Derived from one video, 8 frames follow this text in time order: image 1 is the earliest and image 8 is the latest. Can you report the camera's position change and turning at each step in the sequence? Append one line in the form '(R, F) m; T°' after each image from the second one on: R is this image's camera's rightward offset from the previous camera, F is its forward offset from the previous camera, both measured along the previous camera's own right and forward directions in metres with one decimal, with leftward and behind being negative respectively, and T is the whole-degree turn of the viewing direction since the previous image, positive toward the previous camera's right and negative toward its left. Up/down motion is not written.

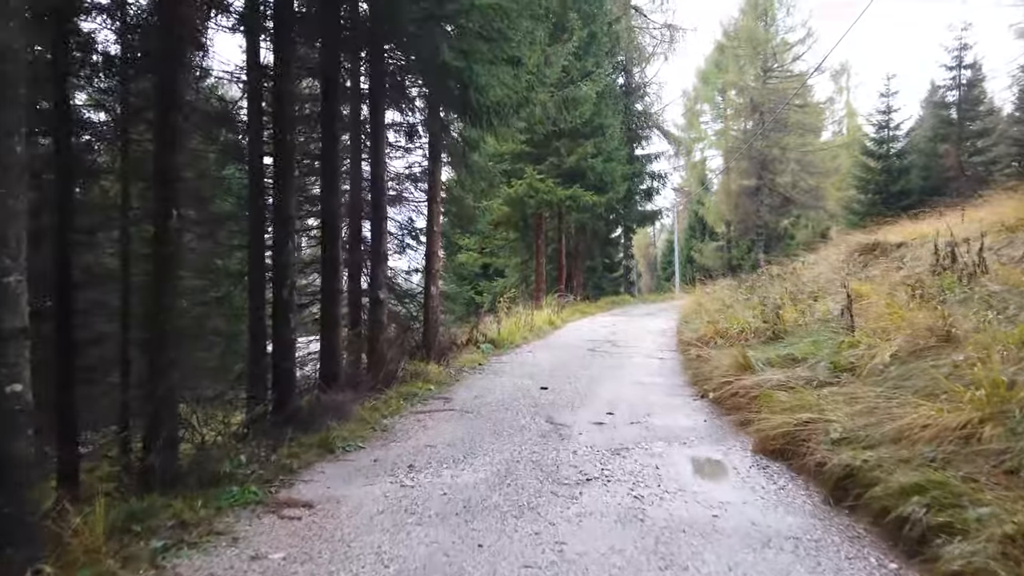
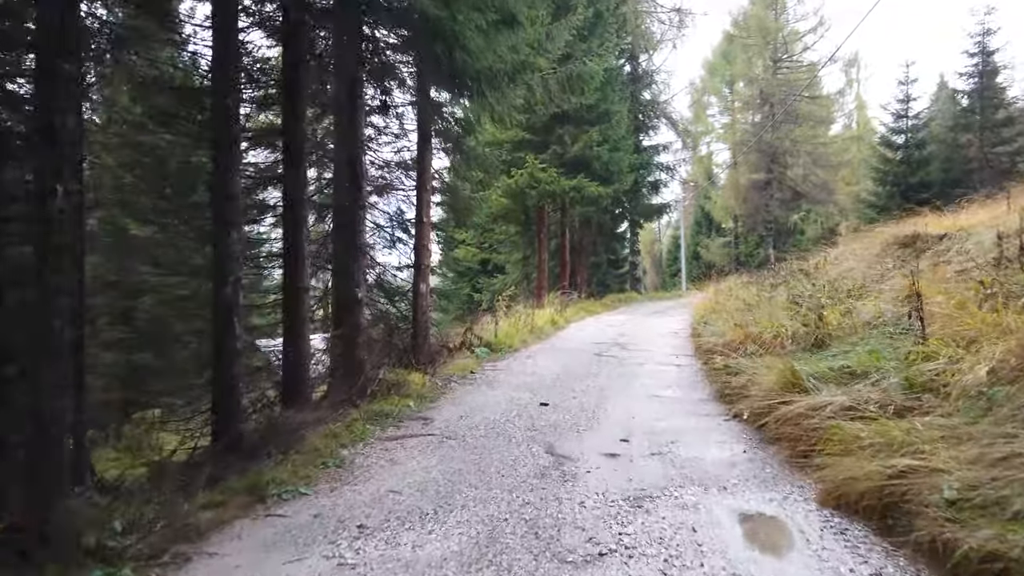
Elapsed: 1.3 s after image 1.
(+0.1, +1.0) m; 0°
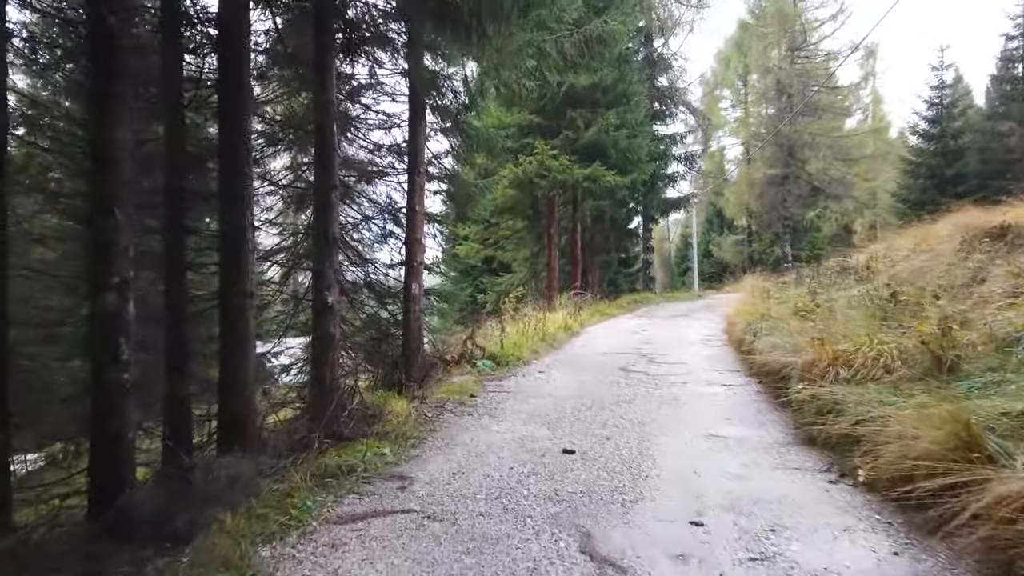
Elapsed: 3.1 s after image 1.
(0.0, +1.5) m; 0°
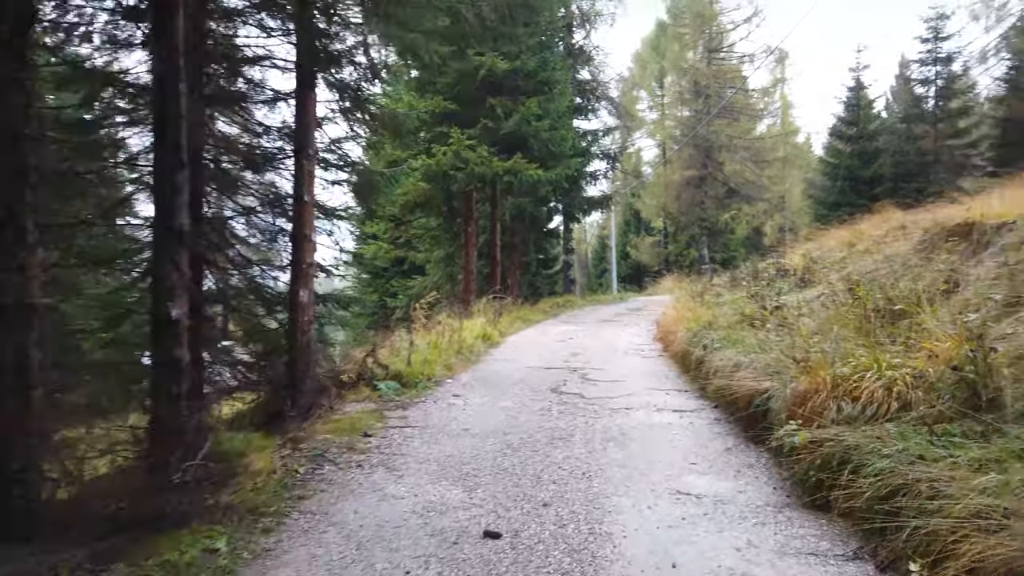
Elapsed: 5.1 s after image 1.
(+0.1, +1.2) m; +6°
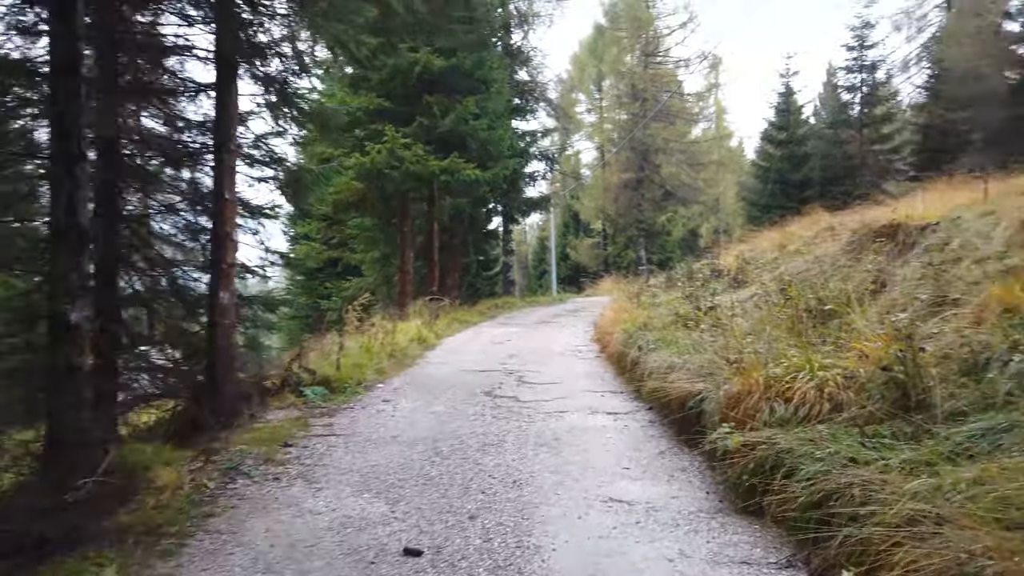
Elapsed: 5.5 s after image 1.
(+0.1, +0.2) m; +5°
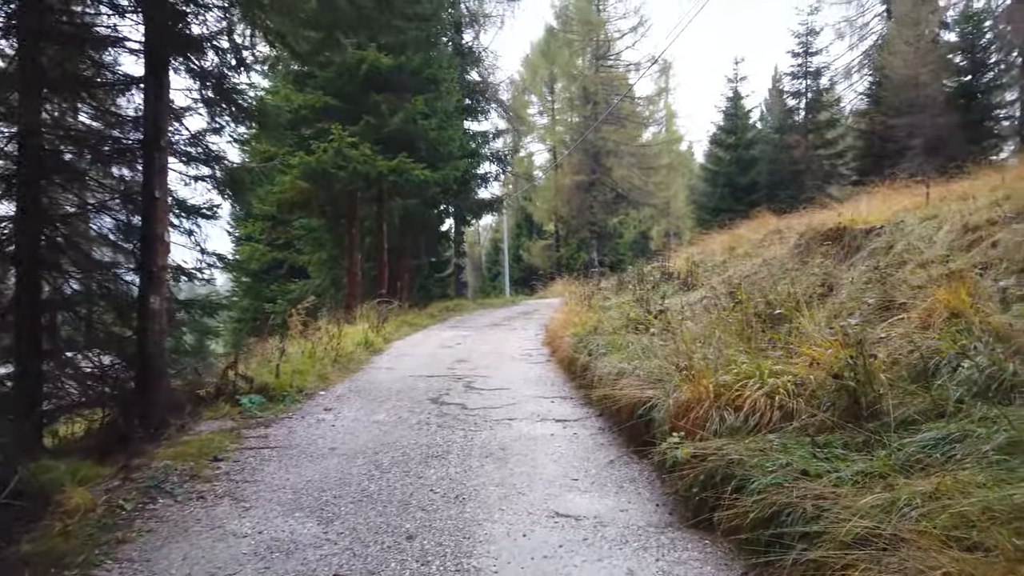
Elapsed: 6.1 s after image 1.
(0.0, +0.2) m; +4°
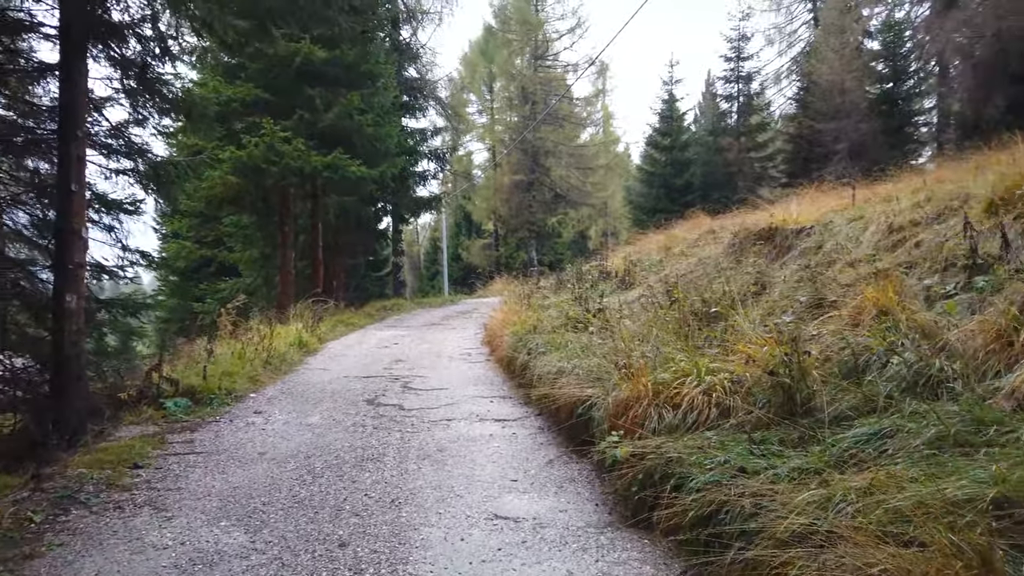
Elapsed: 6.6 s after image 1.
(0.0, +0.1) m; +5°
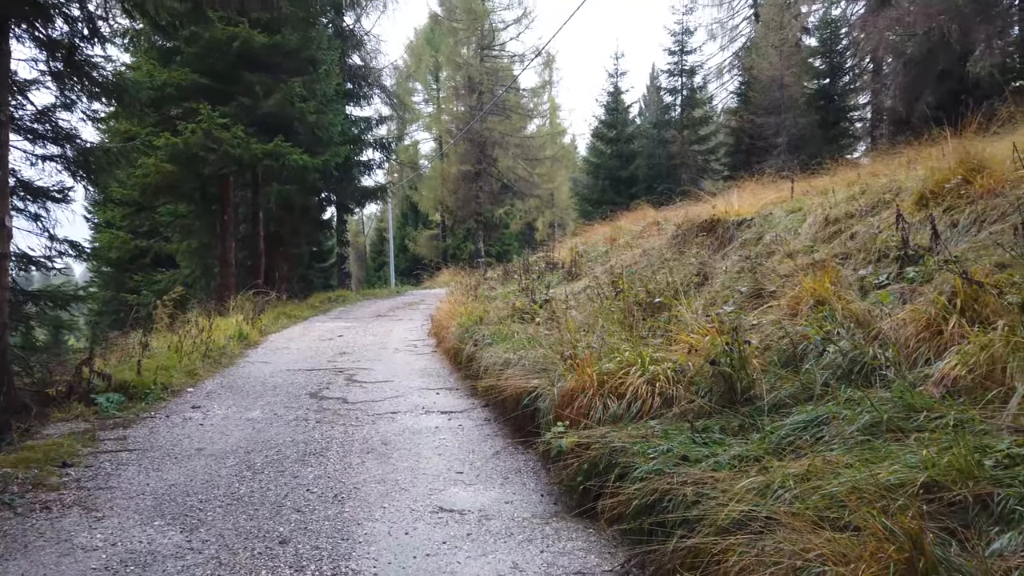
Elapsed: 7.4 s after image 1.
(0.0, 0.0) m; +4°
